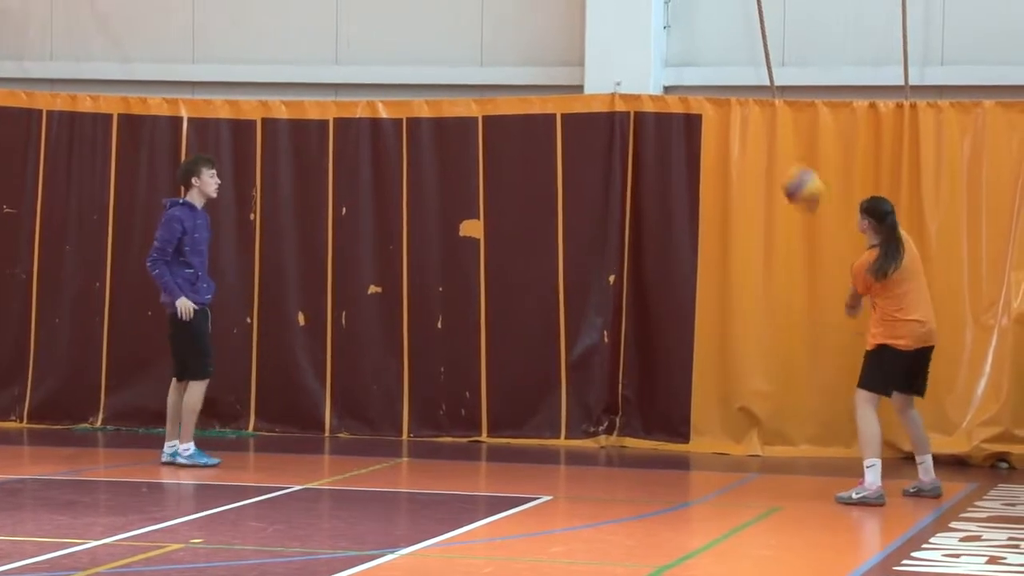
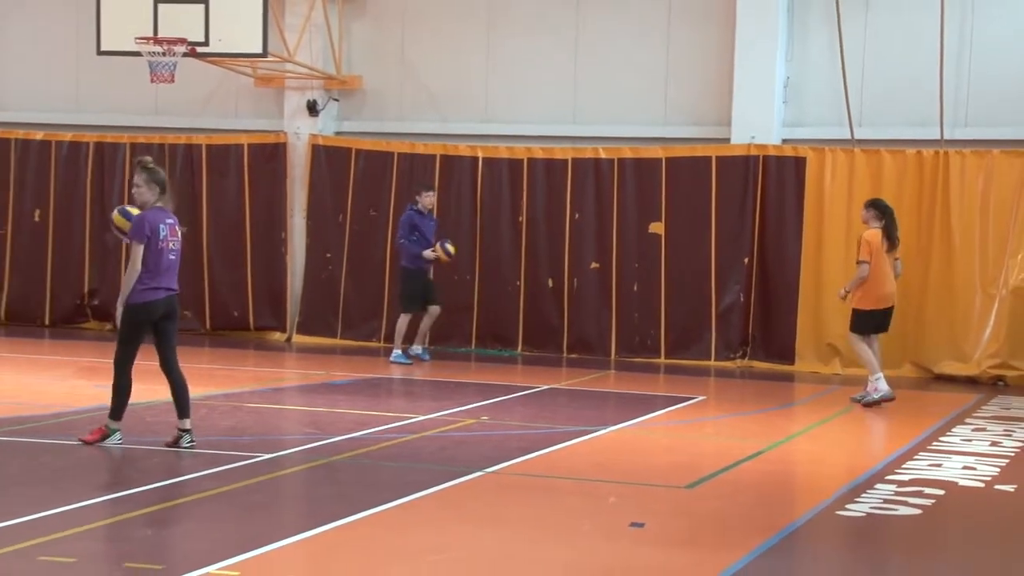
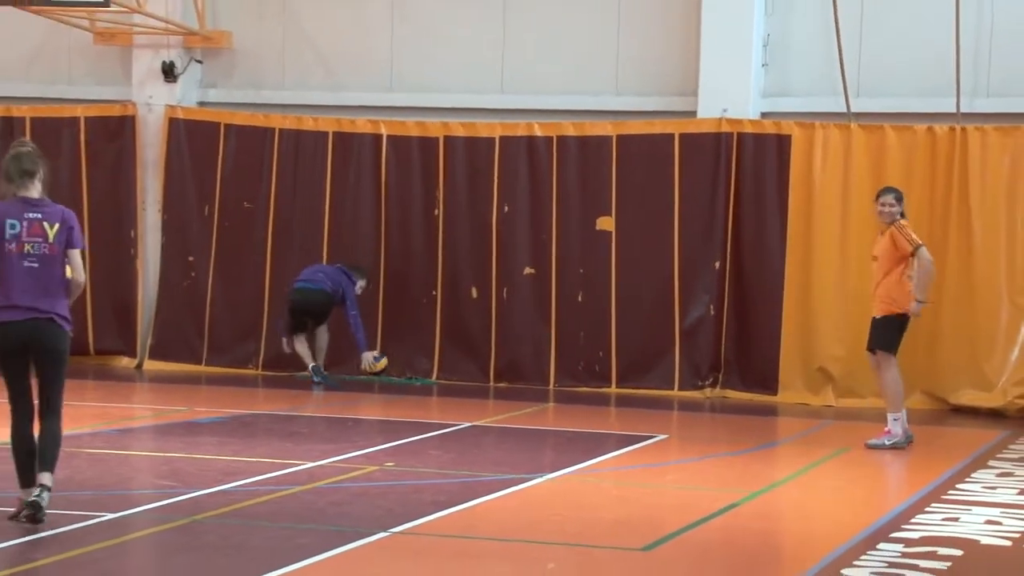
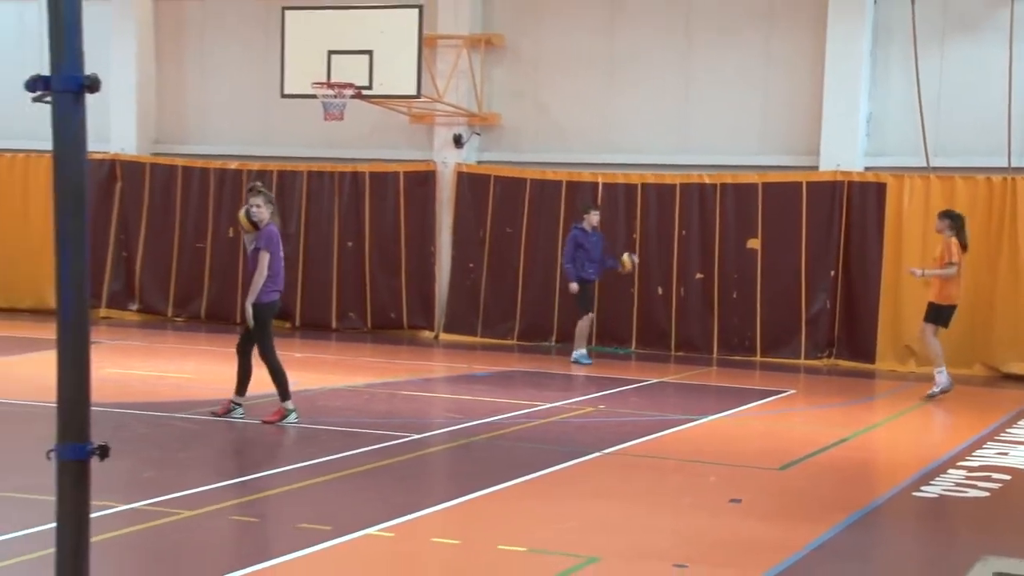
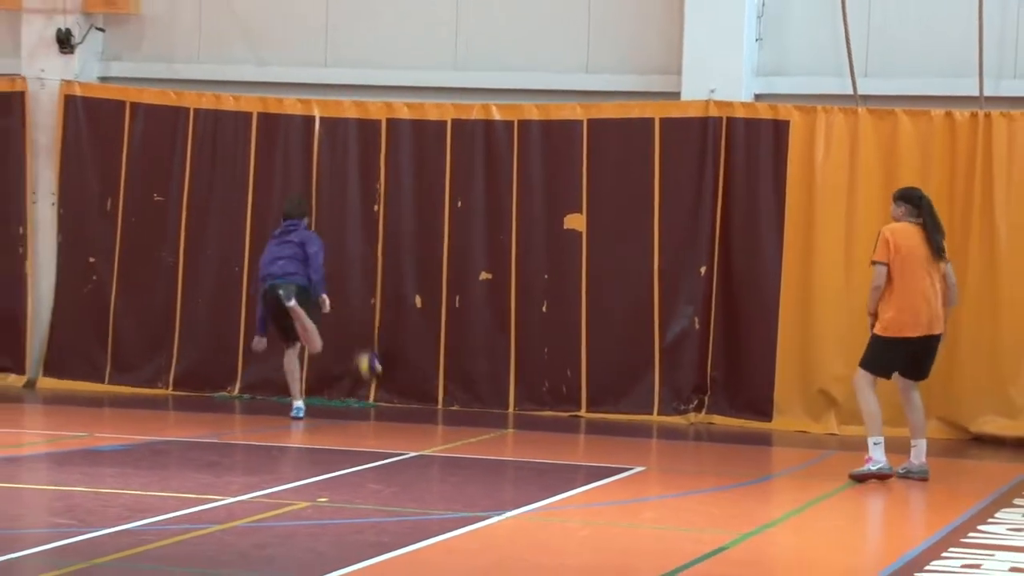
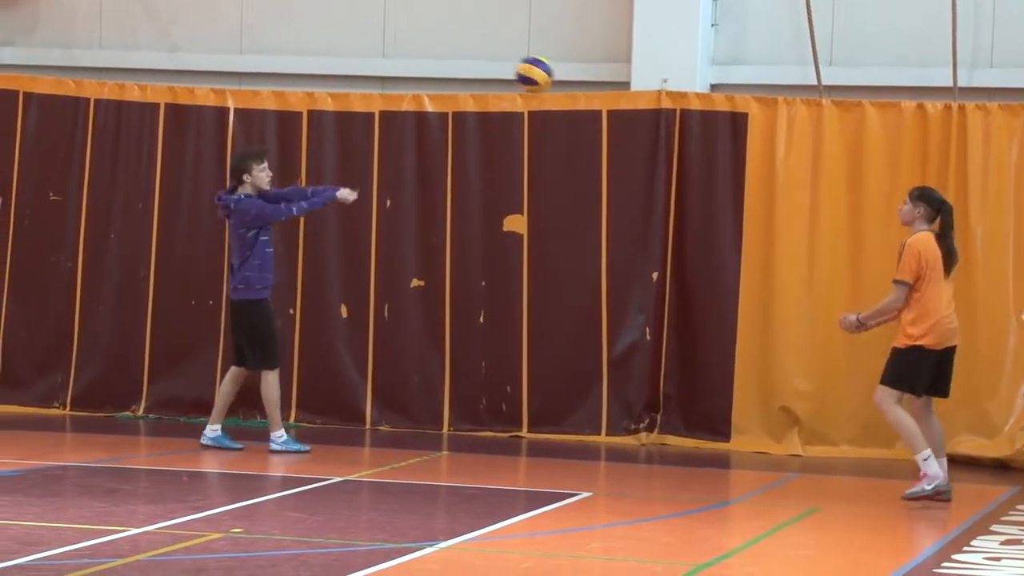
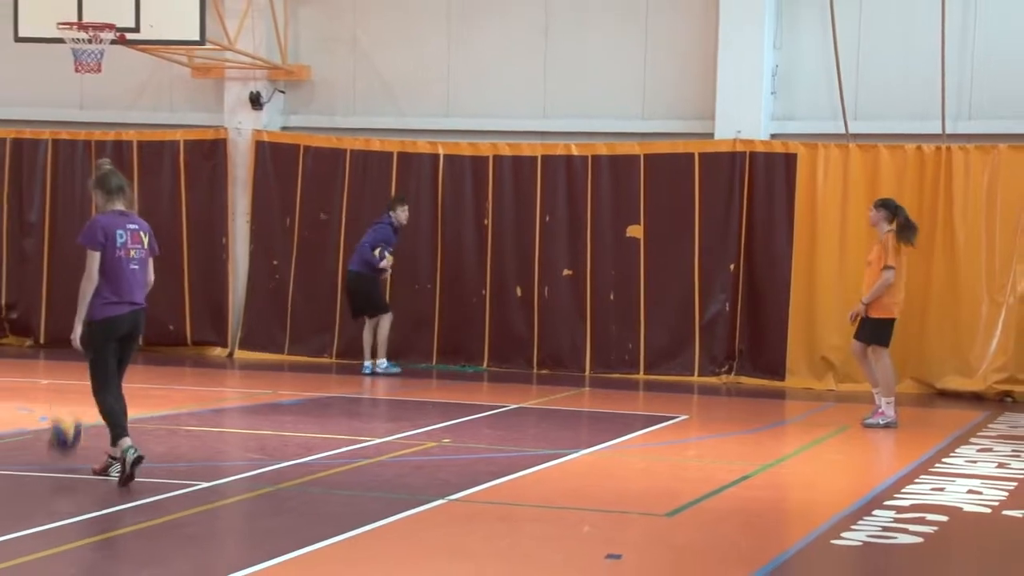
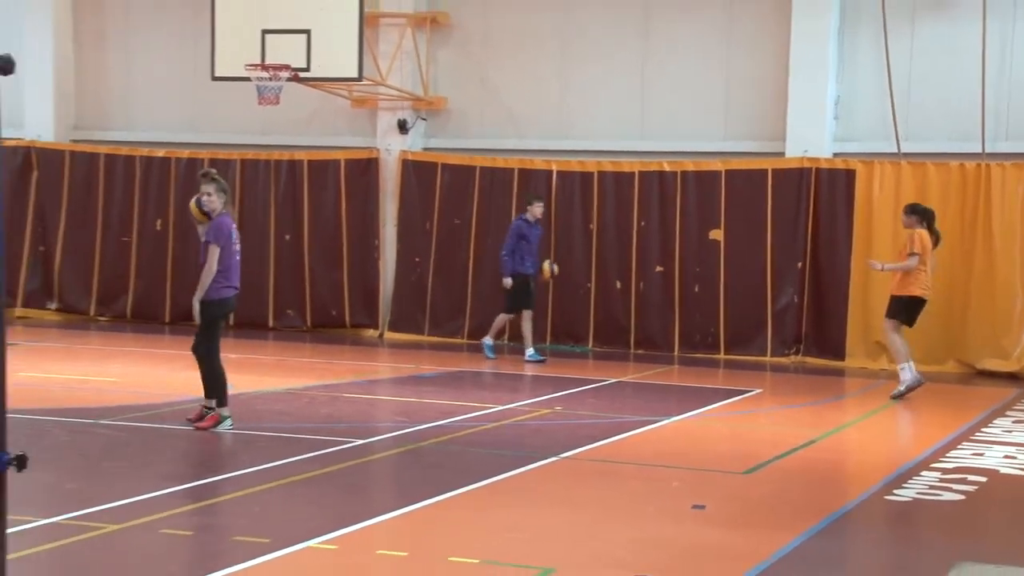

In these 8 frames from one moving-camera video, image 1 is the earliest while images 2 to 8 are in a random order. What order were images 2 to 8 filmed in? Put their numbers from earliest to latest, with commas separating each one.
6, 5, 3, 7, 2, 8, 4
